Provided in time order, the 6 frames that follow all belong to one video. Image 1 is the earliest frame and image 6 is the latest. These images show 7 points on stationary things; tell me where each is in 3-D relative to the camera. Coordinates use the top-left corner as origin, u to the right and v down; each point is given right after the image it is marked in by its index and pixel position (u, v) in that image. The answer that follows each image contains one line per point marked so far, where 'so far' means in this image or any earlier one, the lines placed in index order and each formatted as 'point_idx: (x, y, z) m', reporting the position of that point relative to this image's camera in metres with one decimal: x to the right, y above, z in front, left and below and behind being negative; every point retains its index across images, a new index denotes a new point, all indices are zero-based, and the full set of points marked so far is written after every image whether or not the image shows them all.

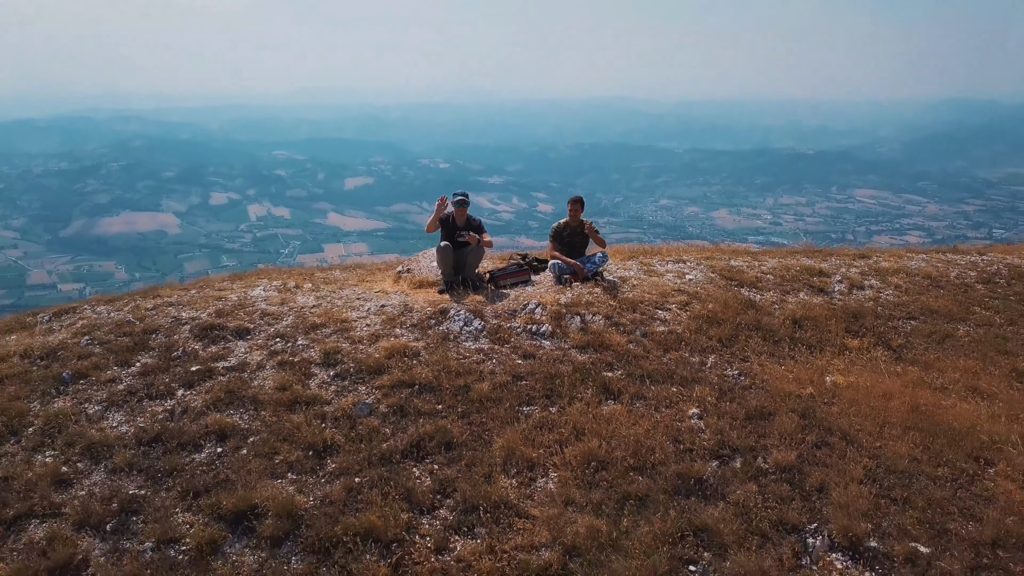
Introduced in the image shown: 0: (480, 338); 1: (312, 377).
0: (-0.3, -0.4, +7.2) m
1: (-1.5, -0.6, +6.4) m
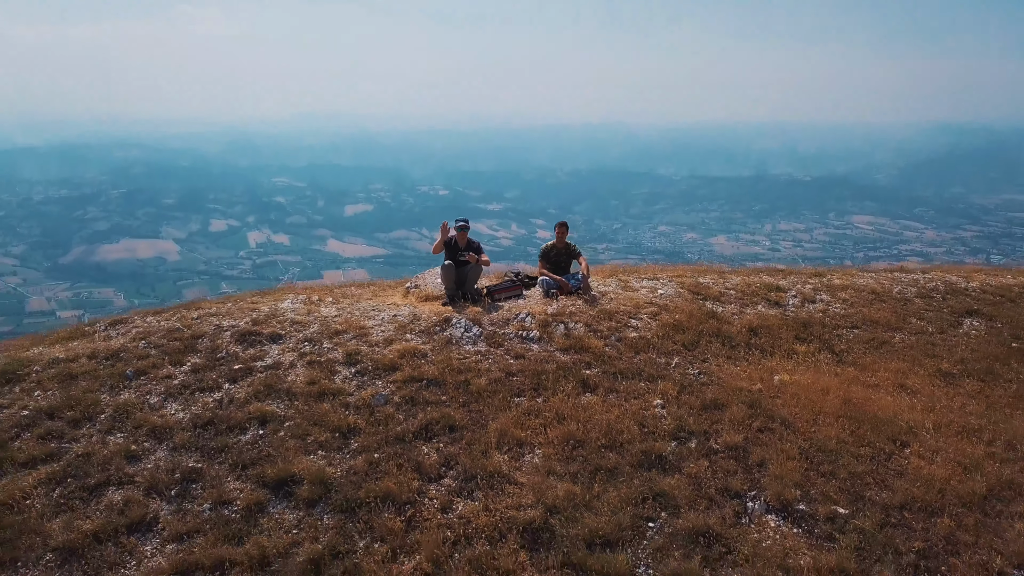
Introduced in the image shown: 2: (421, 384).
0: (-0.4, -0.5, +8.2) m
1: (-1.5, -0.8, +7.4) m
2: (-0.8, -0.8, +7.3) m
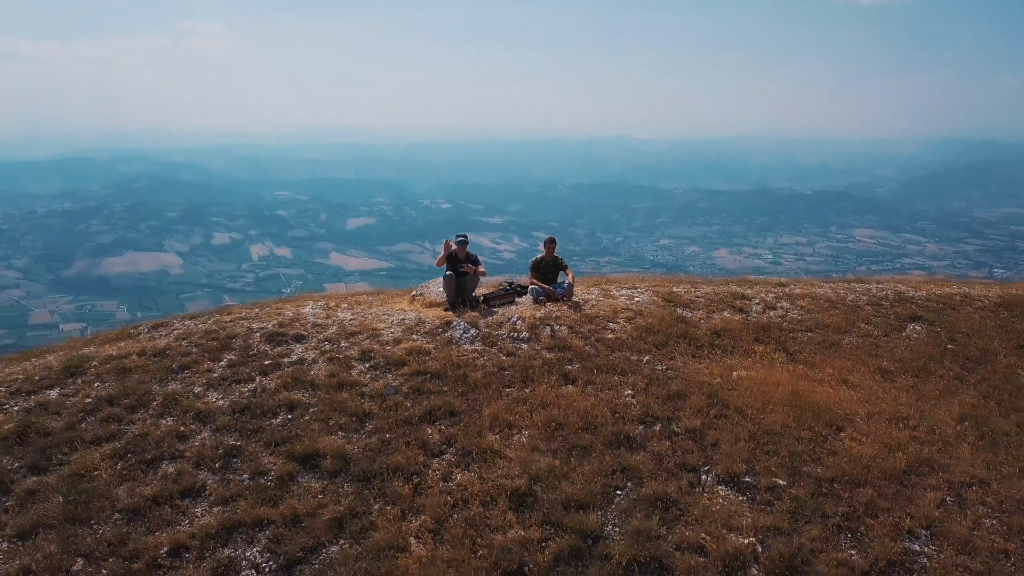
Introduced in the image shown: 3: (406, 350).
0: (-0.5, -0.6, +9.3) m
1: (-1.6, -0.8, +8.5) m
2: (-0.9, -0.9, +8.3) m
3: (-1.1, -0.7, +8.8) m
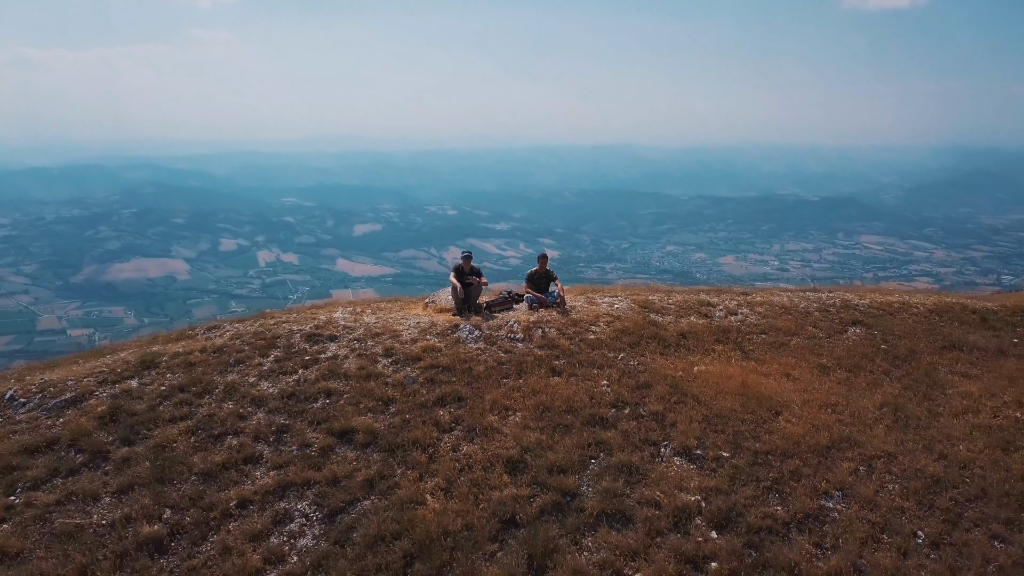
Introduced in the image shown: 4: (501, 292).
0: (-0.5, -0.7, +10.9) m
1: (-1.6, -0.9, +10.1) m
2: (-0.9, -1.0, +10.0) m
3: (-1.1, -0.8, +10.5) m
4: (-0.2, -0.1, +13.9) m
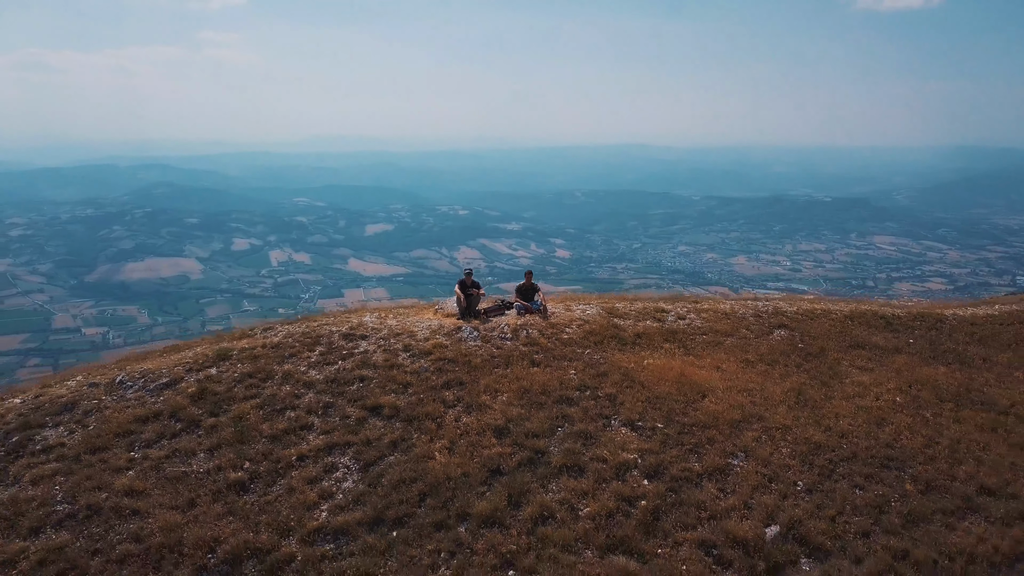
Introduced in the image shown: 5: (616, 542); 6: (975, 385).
0: (-0.6, -0.9, +13.7) m
1: (-1.8, -1.1, +12.9) m
2: (-1.1, -1.1, +12.8) m
3: (-1.3, -0.9, +13.3) m
4: (-0.3, -0.2, +16.7) m
5: (+1.2, -2.8, +9.7) m
6: (+7.3, -1.5, +13.5) m
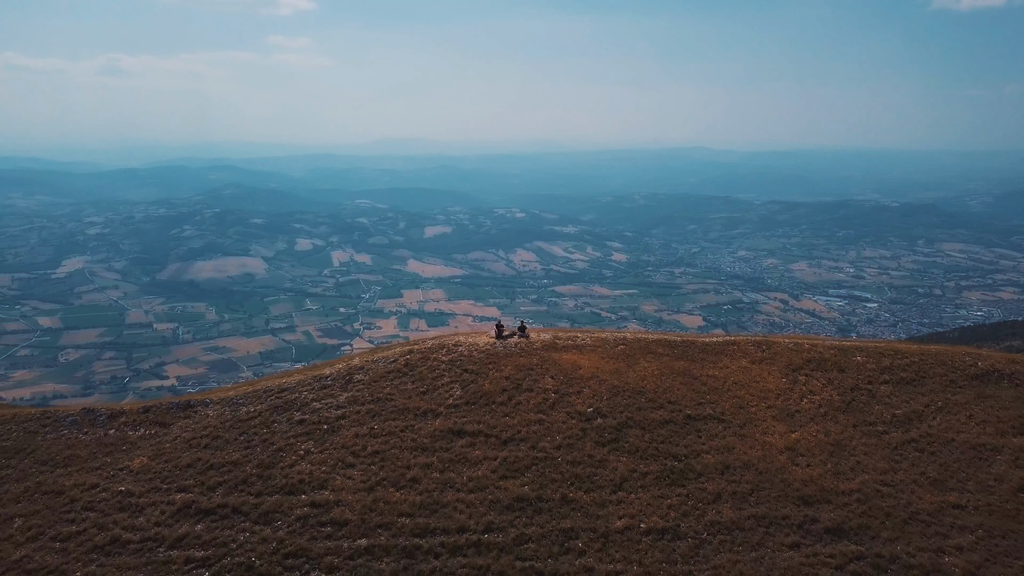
0: (-0.4, -2.5, +35.1) m
1: (-1.7, -2.7, +34.4) m
2: (-0.9, -2.8, +34.2) m
3: (-1.1, -2.6, +34.7) m
4: (+0.1, -1.9, +38.1) m
5: (+1.1, -4.5, +31.0) m
6: (+7.4, -3.3, +34.4) m
